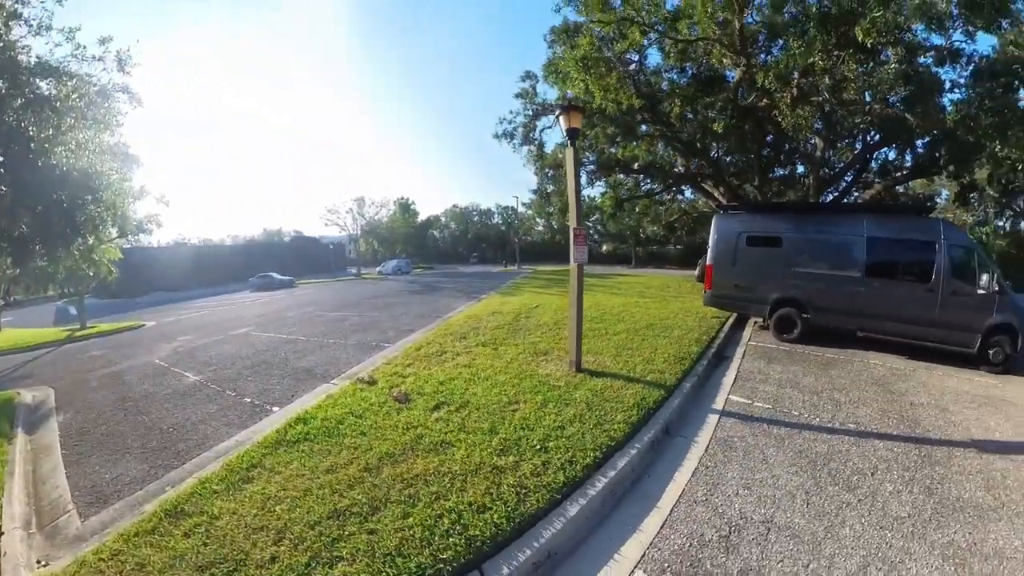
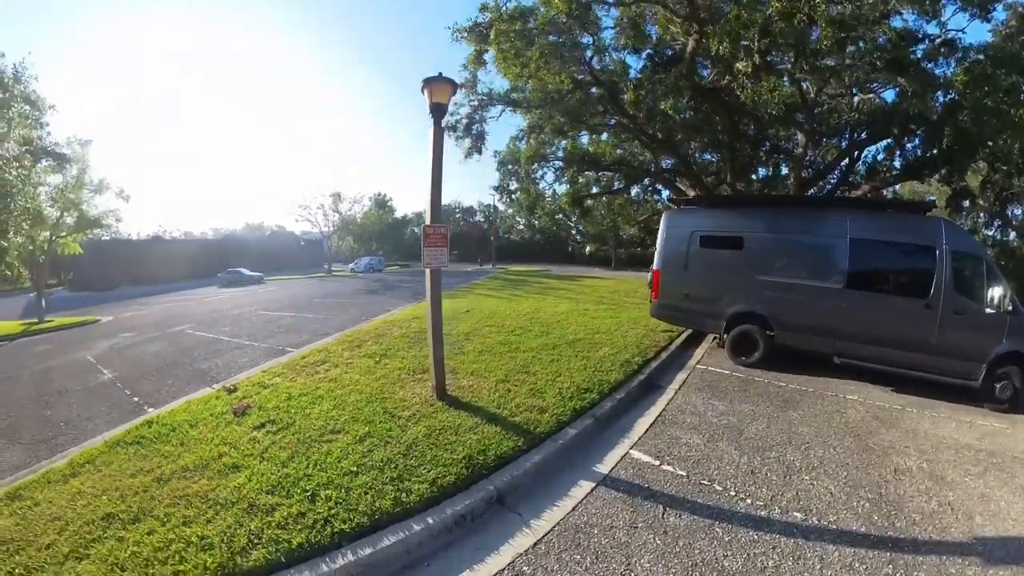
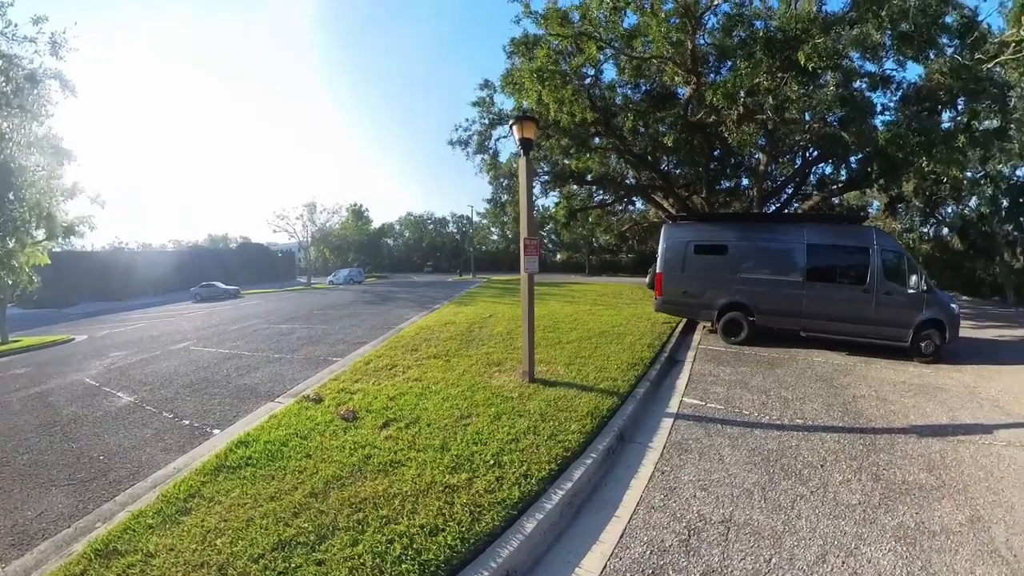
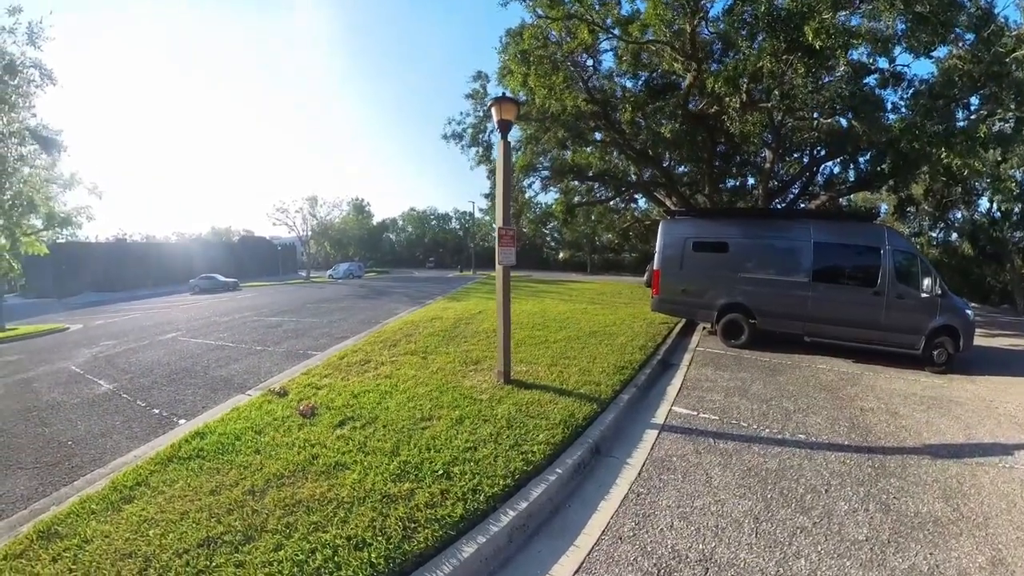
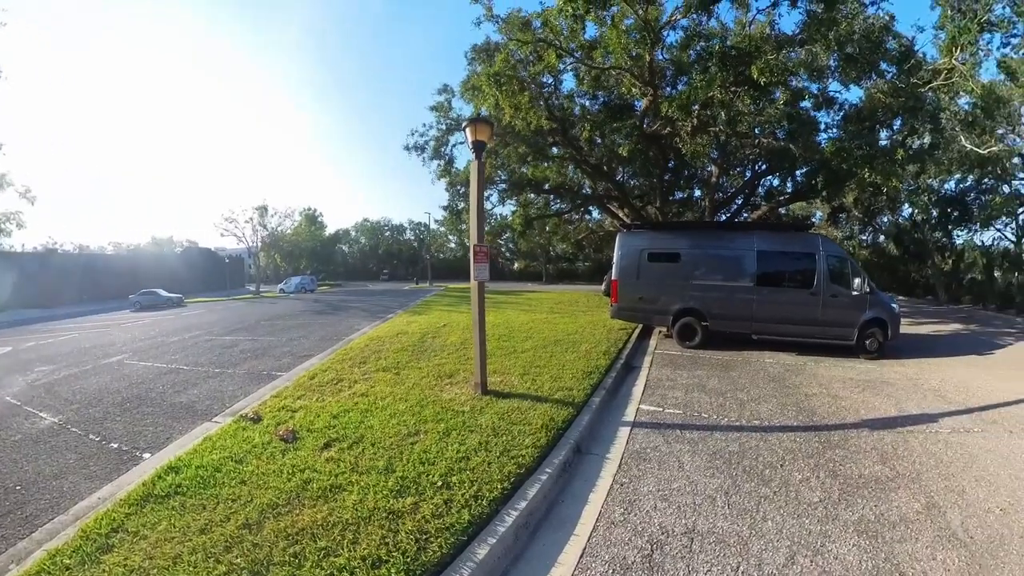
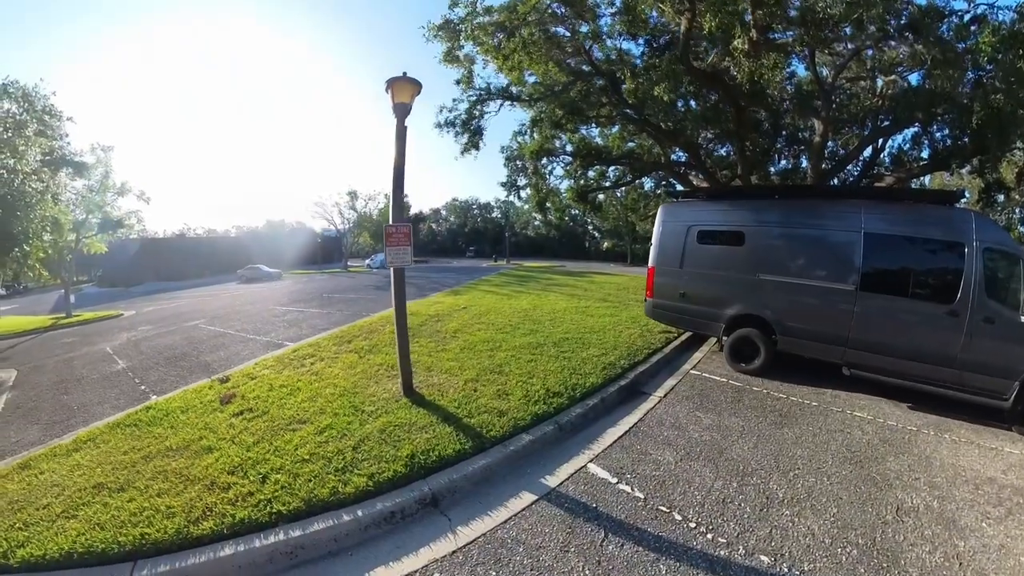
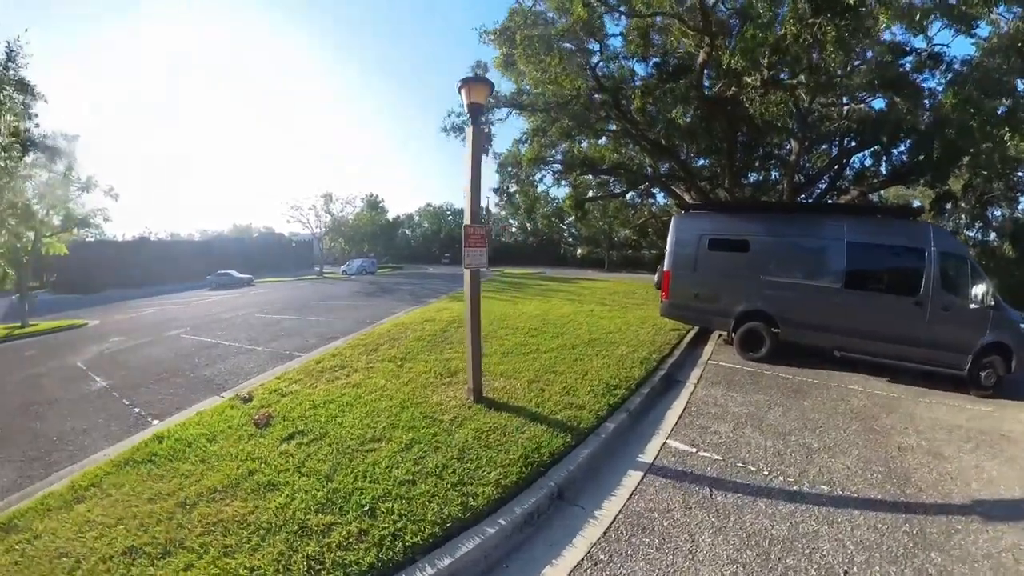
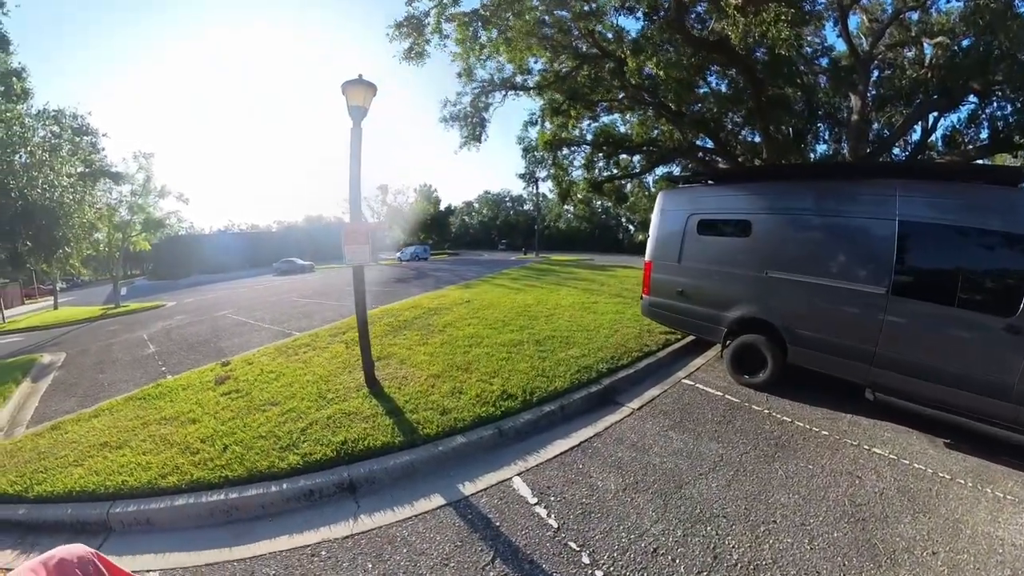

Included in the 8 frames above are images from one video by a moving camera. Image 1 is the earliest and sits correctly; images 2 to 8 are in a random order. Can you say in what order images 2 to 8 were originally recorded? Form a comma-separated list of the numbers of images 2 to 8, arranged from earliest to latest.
3, 5, 4, 7, 2, 6, 8
